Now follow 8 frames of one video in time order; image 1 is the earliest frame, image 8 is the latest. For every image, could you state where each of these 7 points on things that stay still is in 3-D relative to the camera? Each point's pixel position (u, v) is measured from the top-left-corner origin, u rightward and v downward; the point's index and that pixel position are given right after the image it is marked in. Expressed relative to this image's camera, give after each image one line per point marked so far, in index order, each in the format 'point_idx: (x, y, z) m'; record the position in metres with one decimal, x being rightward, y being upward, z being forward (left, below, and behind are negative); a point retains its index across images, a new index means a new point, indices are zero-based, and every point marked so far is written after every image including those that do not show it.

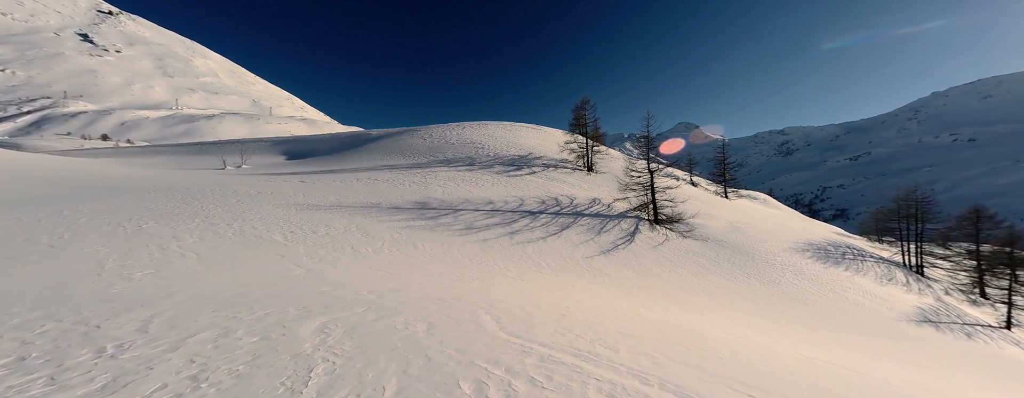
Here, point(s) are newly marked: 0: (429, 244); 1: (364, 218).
0: (-4.8, -2.5, +17.4) m
1: (-9.0, -1.2, +18.5) m
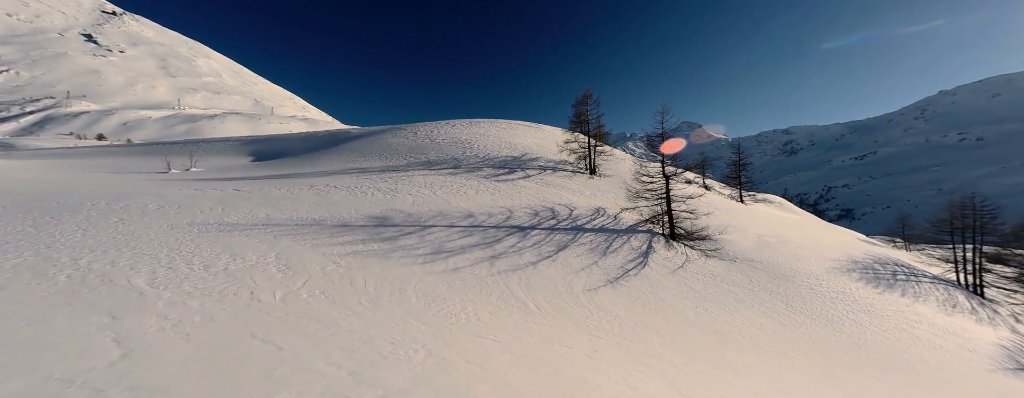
0: (-5.8, -3.4, +12.8) m
1: (-10.1, -2.0, +14.0) m
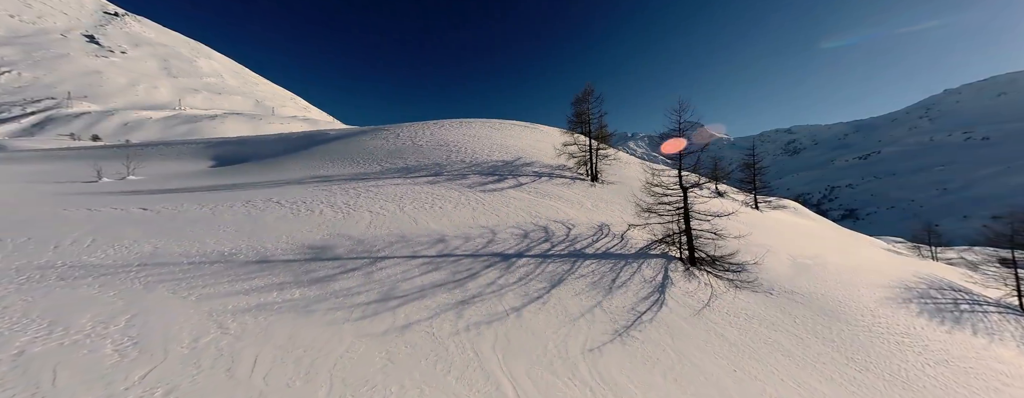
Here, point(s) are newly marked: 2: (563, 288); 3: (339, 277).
0: (-6.8, -4.4, +8.7) m
1: (-11.1, -3.1, +9.9) m
2: (+2.5, -4.3, +14.6) m
3: (-6.9, -3.1, +12.1) m
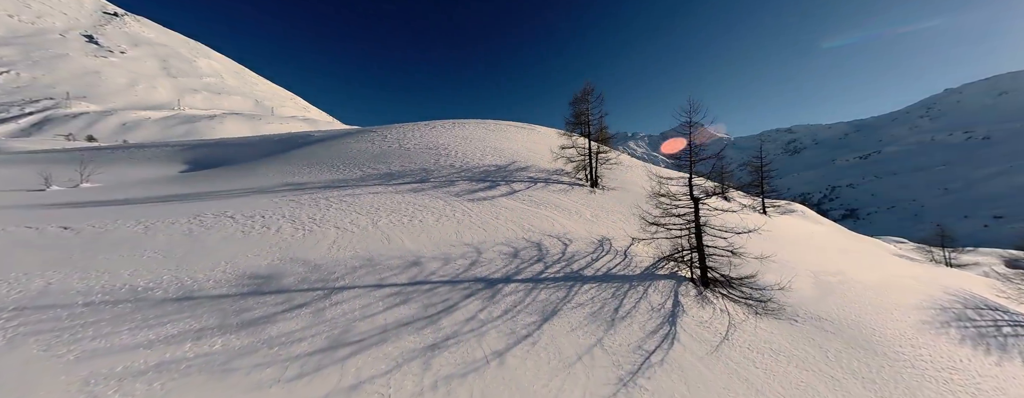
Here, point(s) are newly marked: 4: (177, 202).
0: (-7.5, -5.2, +6.4) m
1: (-11.7, -3.8, +7.6) m
2: (+1.8, -5.0, +12.3) m
3: (-7.6, -3.9, +9.9) m
4: (-19.8, -0.1, +18.0) m
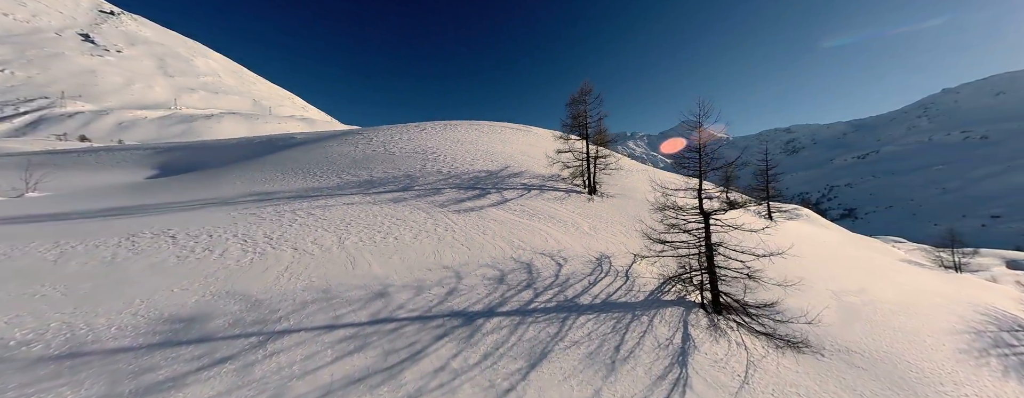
0: (-8.1, -5.9, +4.4) m
1: (-12.4, -4.6, +5.6) m
2: (+1.2, -5.7, +10.3) m
3: (-8.2, -4.6, +7.8) m
4: (-20.5, -0.9, +15.9) m
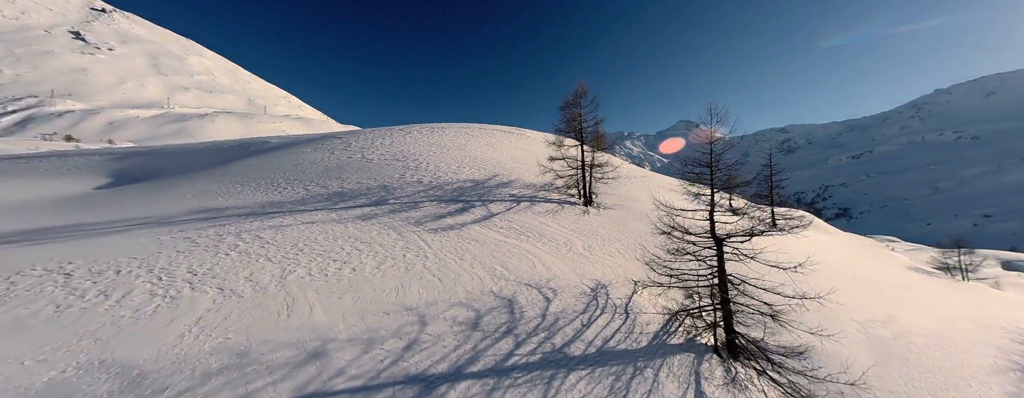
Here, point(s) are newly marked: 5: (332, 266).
0: (-8.9, -7.0, +1.9) m
1: (-13.2, -5.6, +3.0) m
2: (+0.3, -6.7, +7.9) m
3: (-9.0, -5.6, +5.3) m
4: (-21.4, -1.9, +13.3) m
5: (-7.9, -2.9, +13.3) m
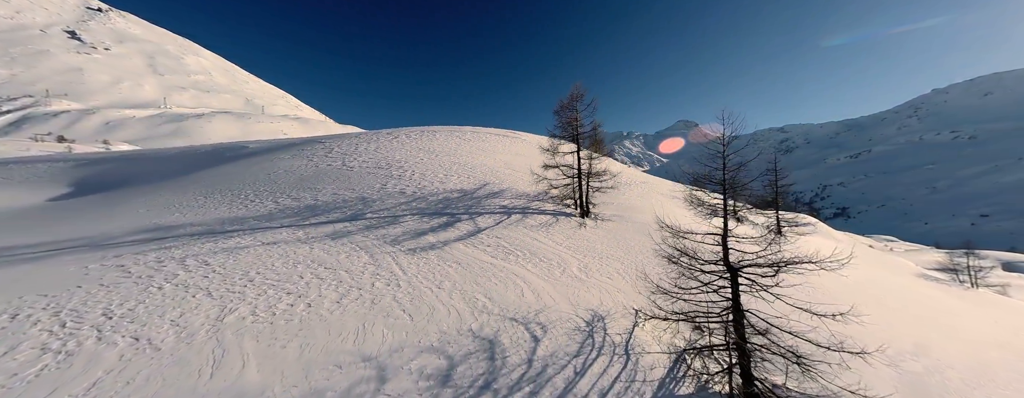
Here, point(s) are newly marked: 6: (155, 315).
0: (-9.5, -7.8, 0.0) m
1: (-13.8, -6.5, +1.1) m
2: (-0.3, -7.6, +6.0) m
3: (-9.7, -6.5, +3.4) m
4: (-22.1, -2.8, +11.4) m
5: (-8.6, -3.8, +11.4) m
6: (-11.7, -3.8, +10.0) m
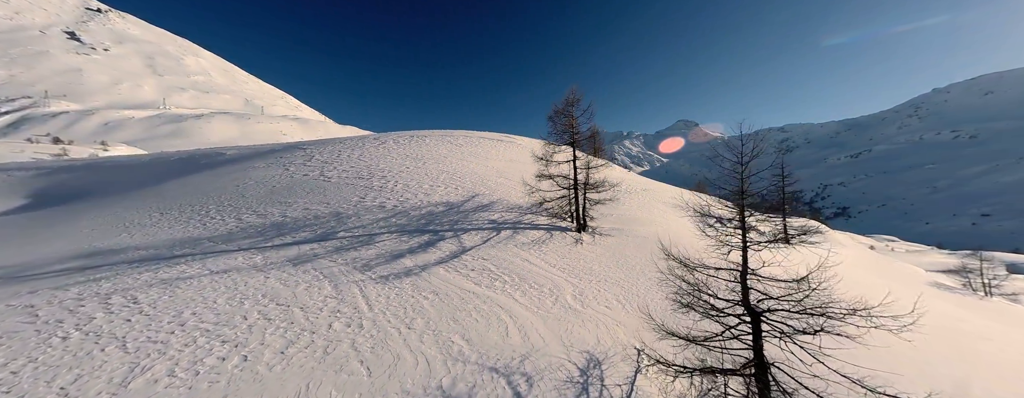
0: (-10.2, -8.8, -2.0) m
1: (-14.5, -7.5, -0.8) m
2: (-1.0, -8.6, +4.1) m
3: (-10.4, -7.5, +1.5) m
4: (-22.8, -3.8, +9.5) m
5: (-9.3, -4.8, +9.4) m
6: (-12.4, -4.8, +8.1) m
